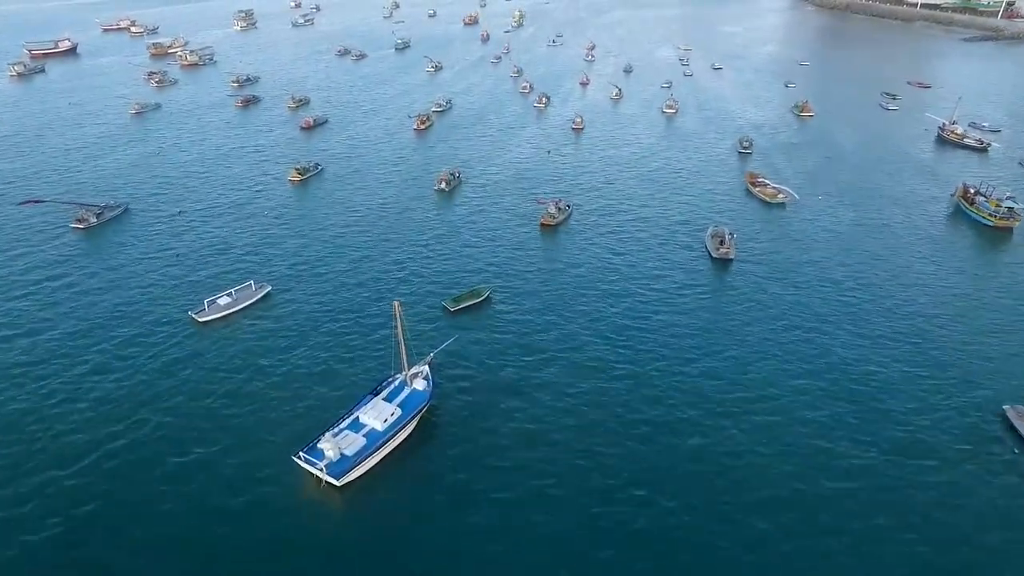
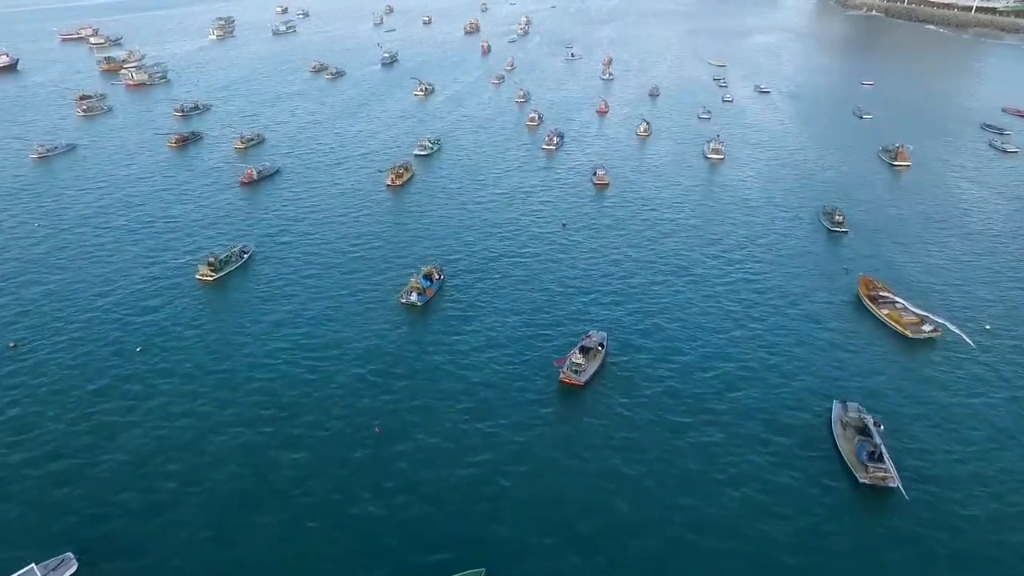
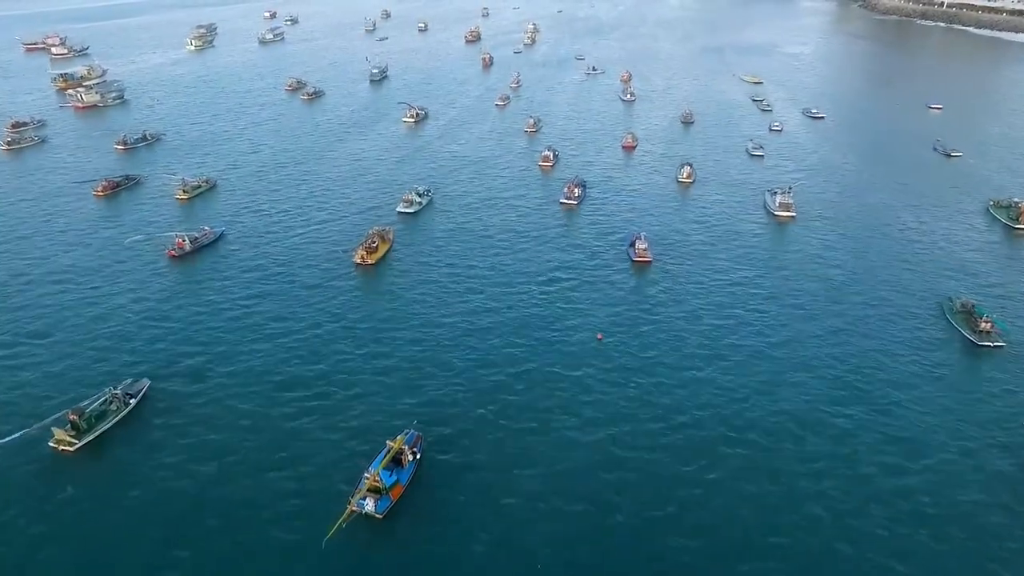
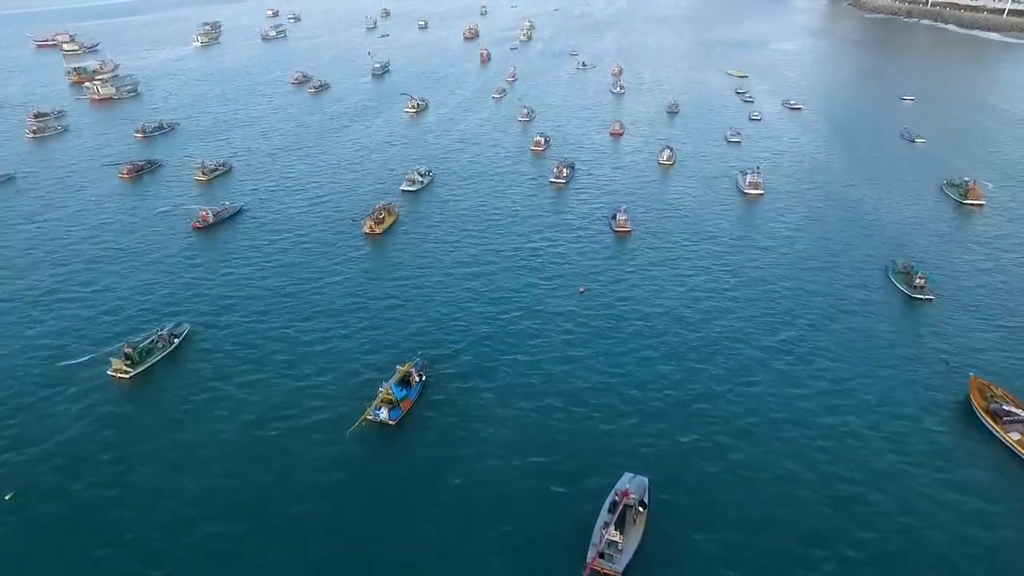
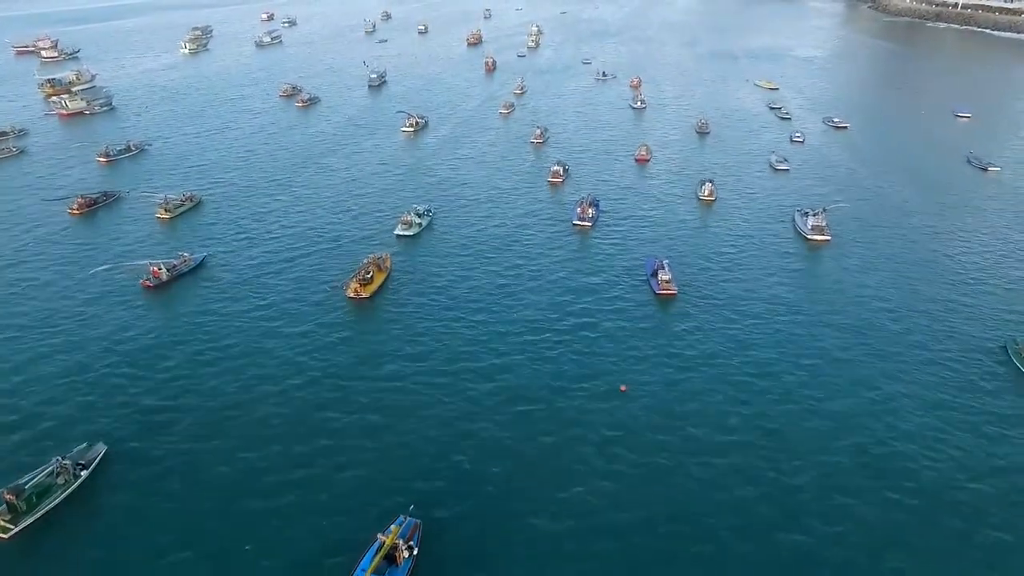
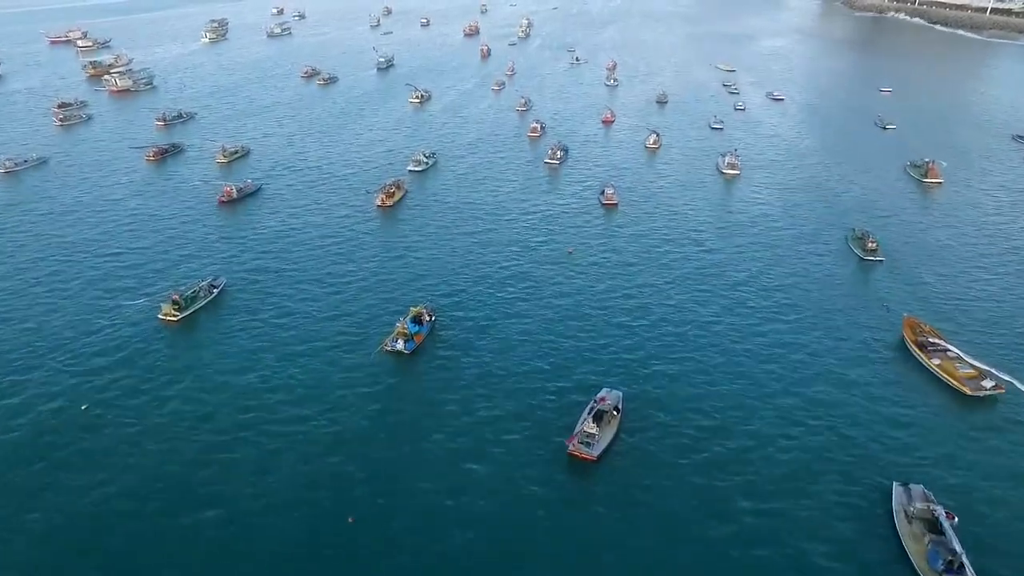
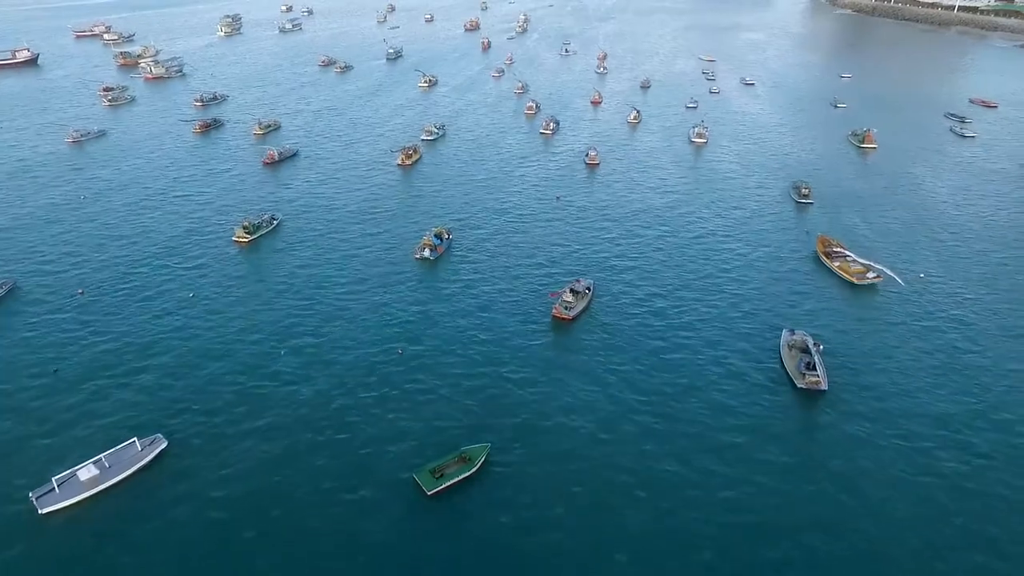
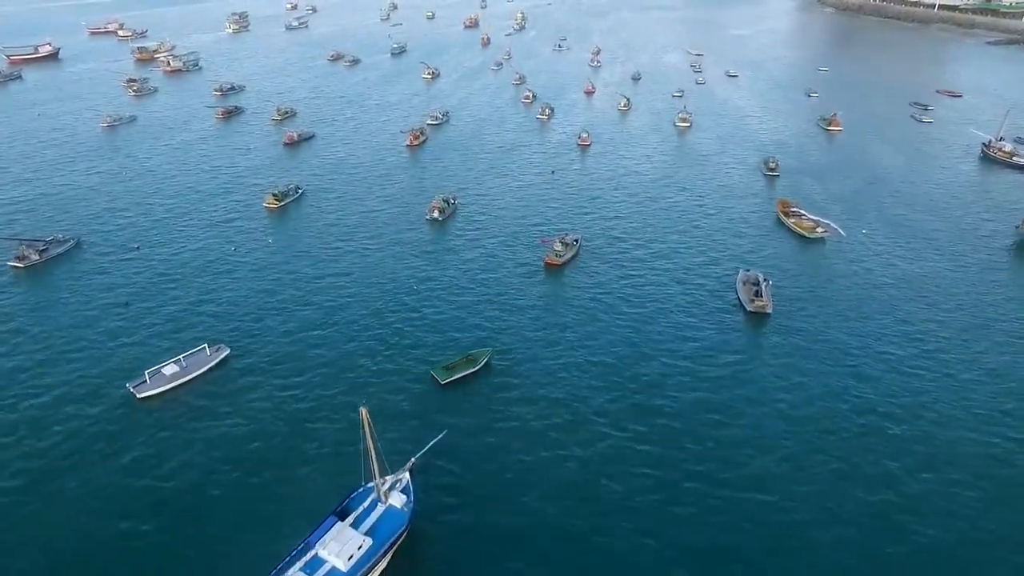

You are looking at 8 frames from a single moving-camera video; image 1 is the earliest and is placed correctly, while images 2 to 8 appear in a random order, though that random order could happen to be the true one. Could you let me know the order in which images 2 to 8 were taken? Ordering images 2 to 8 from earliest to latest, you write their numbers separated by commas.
8, 7, 2, 6, 4, 3, 5
